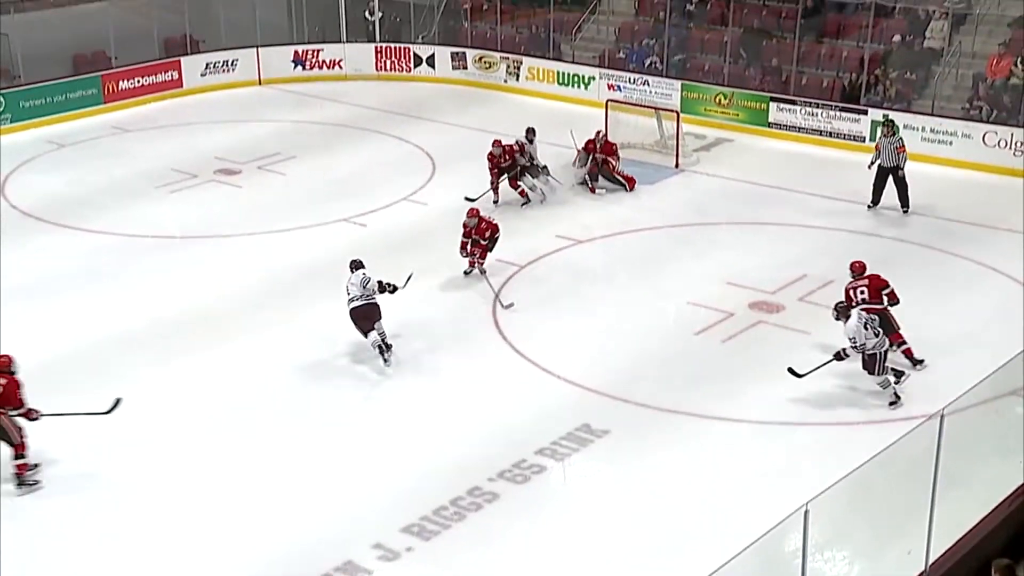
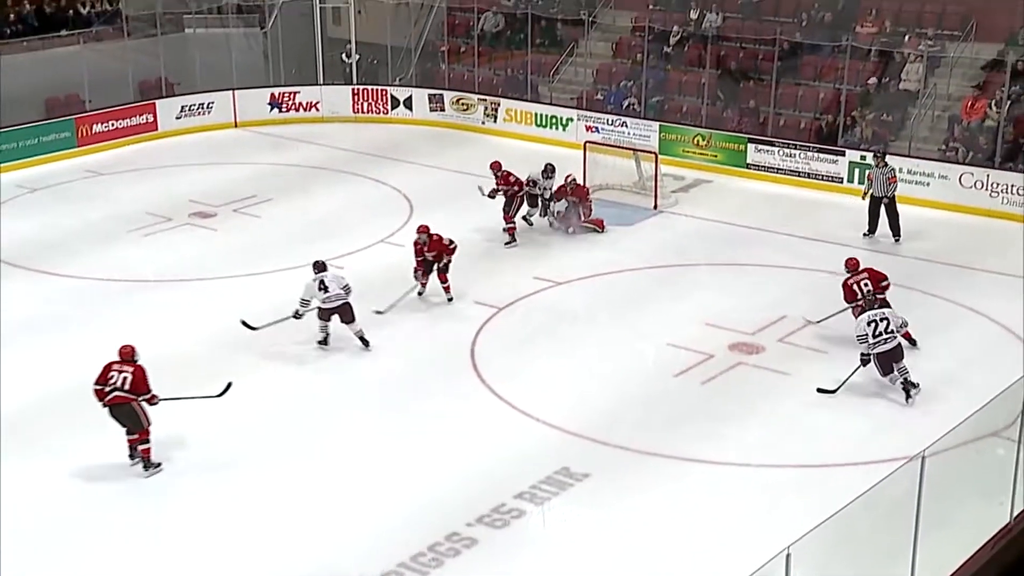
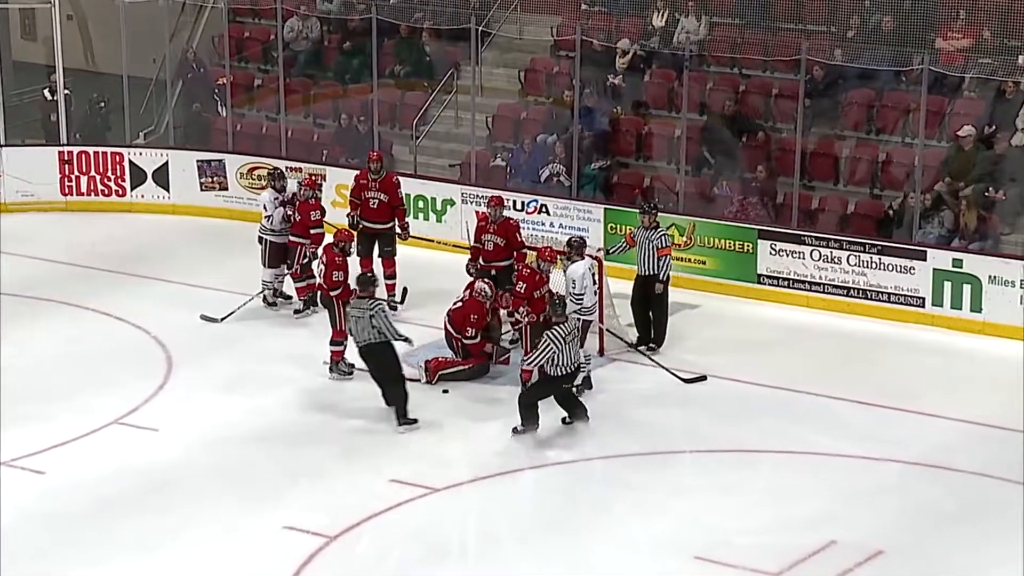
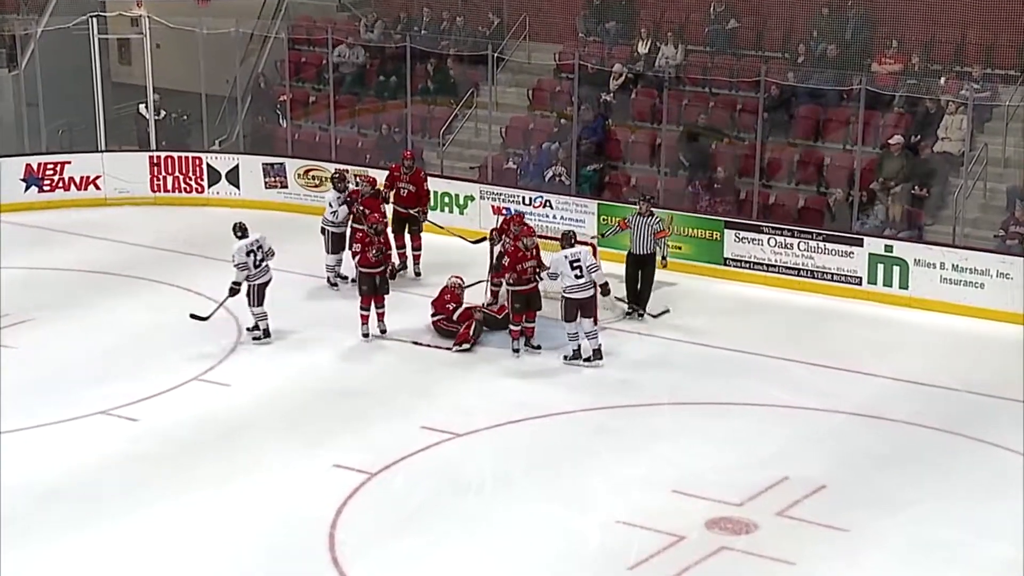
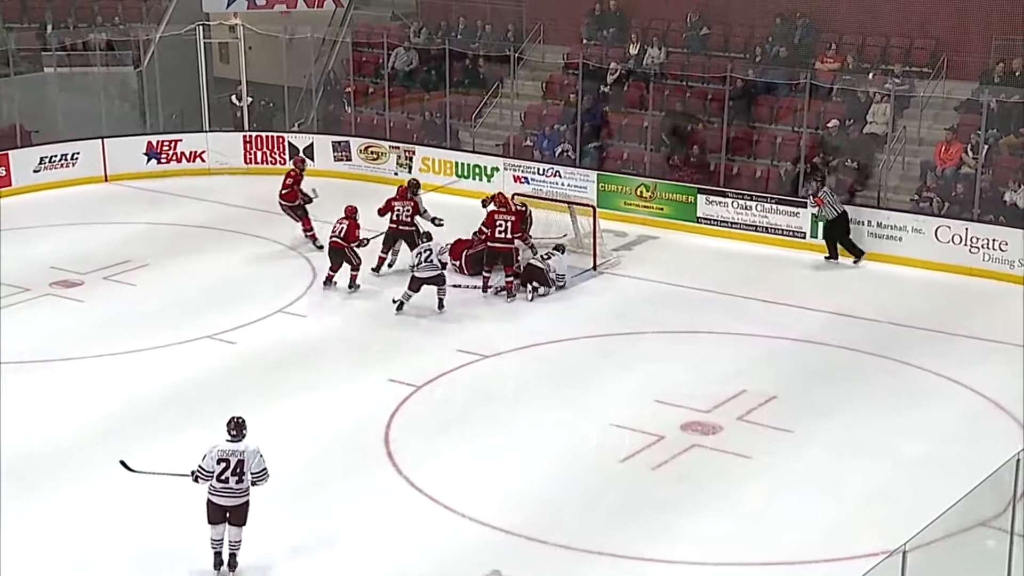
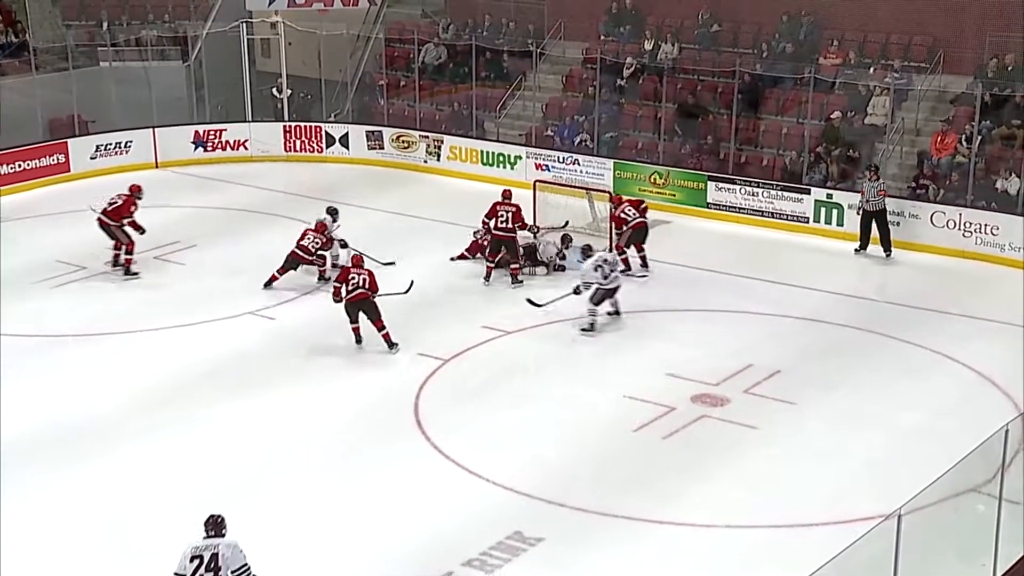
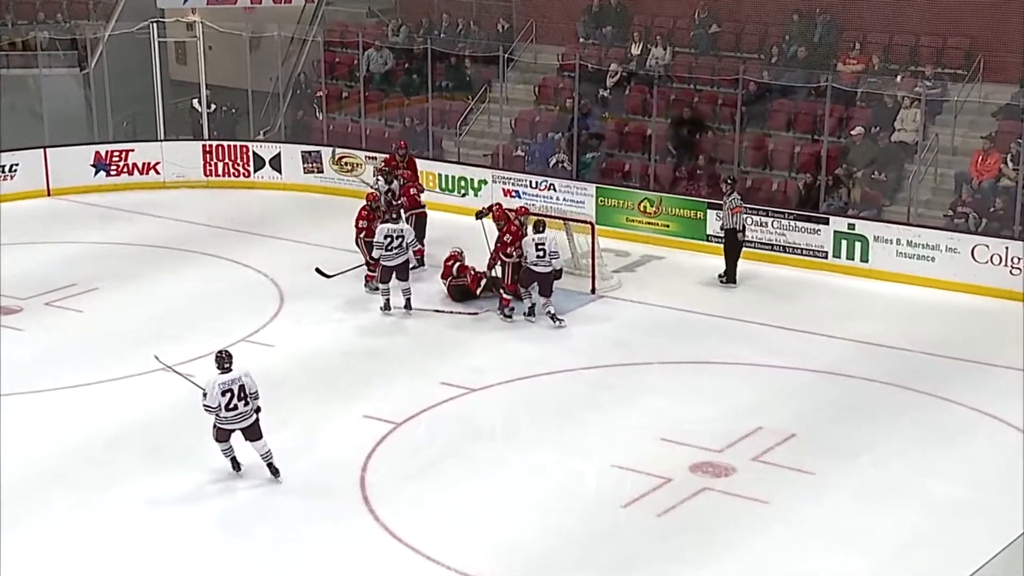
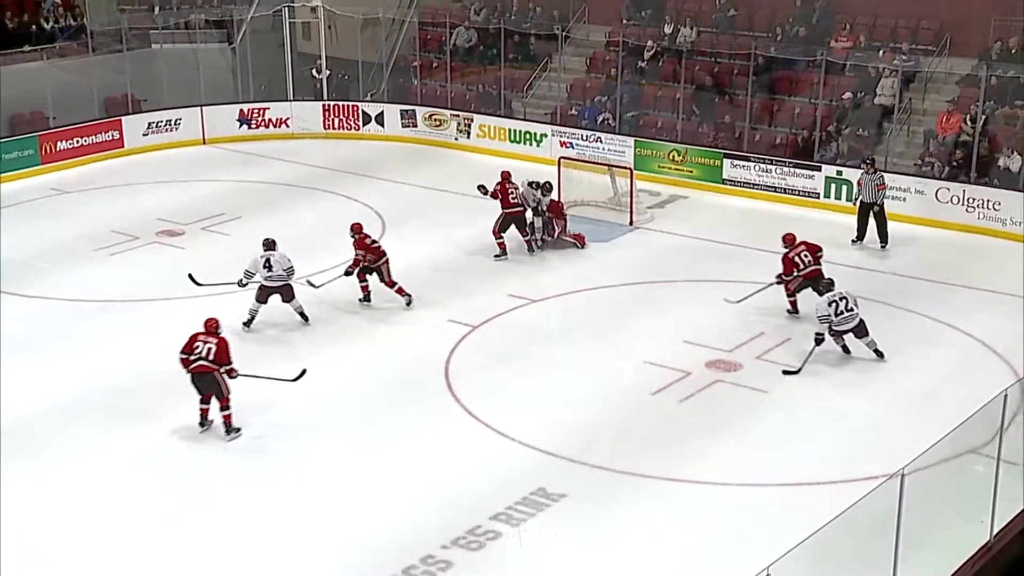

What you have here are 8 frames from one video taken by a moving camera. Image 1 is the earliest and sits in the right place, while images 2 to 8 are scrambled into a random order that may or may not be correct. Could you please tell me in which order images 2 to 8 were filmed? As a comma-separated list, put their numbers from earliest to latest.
2, 8, 6, 5, 7, 4, 3
